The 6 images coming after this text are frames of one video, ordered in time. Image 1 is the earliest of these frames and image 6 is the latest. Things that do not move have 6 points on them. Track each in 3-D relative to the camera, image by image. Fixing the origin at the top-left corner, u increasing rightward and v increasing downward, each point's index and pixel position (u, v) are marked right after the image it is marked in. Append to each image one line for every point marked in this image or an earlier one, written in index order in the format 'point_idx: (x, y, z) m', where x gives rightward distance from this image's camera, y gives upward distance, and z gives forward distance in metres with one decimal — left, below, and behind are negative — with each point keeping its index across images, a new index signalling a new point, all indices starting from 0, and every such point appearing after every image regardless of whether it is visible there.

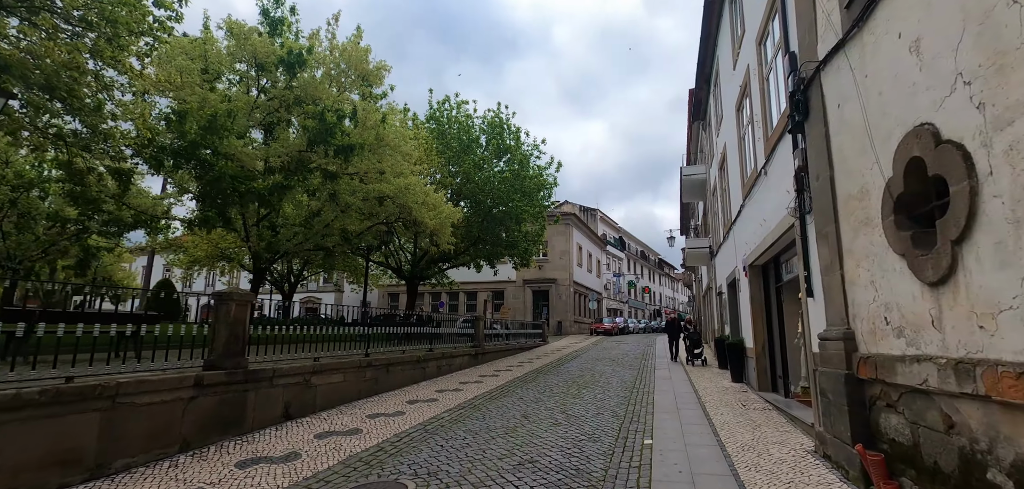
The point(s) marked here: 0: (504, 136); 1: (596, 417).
0: (-0.4, +4.8, +19.9) m
1: (+1.3, -2.7, +7.2) m
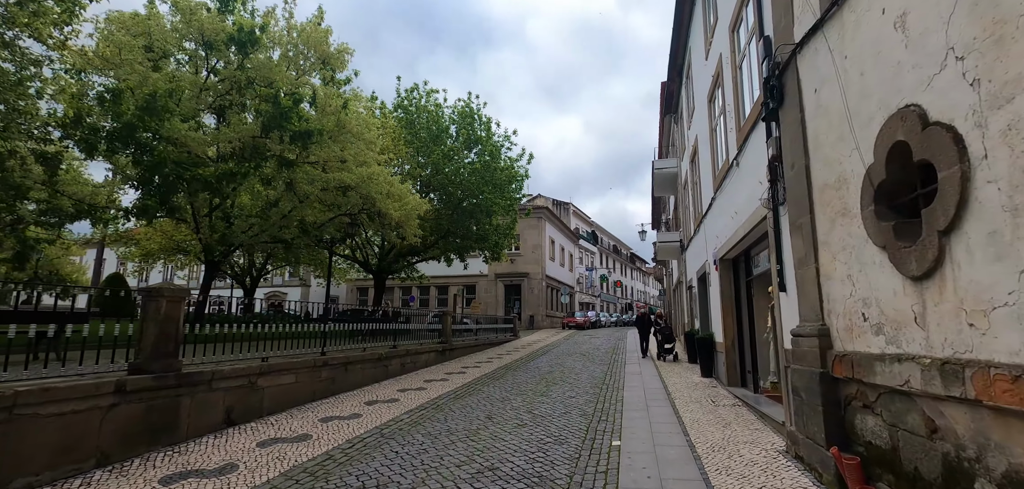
0: (-1.6, +5.0, +19.4) m
1: (+0.8, -2.6, +6.9) m
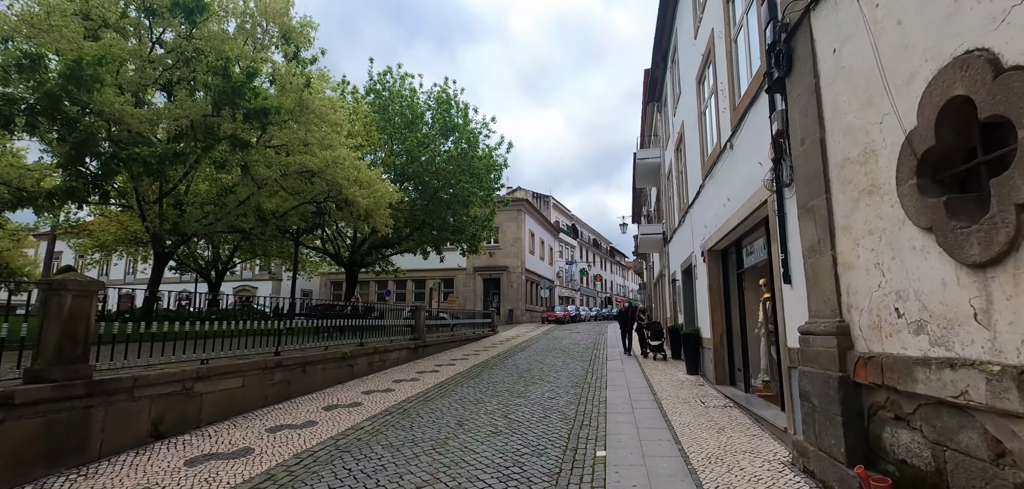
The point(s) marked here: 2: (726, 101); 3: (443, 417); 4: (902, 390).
0: (-2.5, +5.4, +18.6) m
1: (+0.4, -2.5, +6.3) m
2: (+3.3, +2.2, +7.0) m
3: (-1.0, -2.5, +6.5) m
4: (+2.5, -0.9, +2.9) m
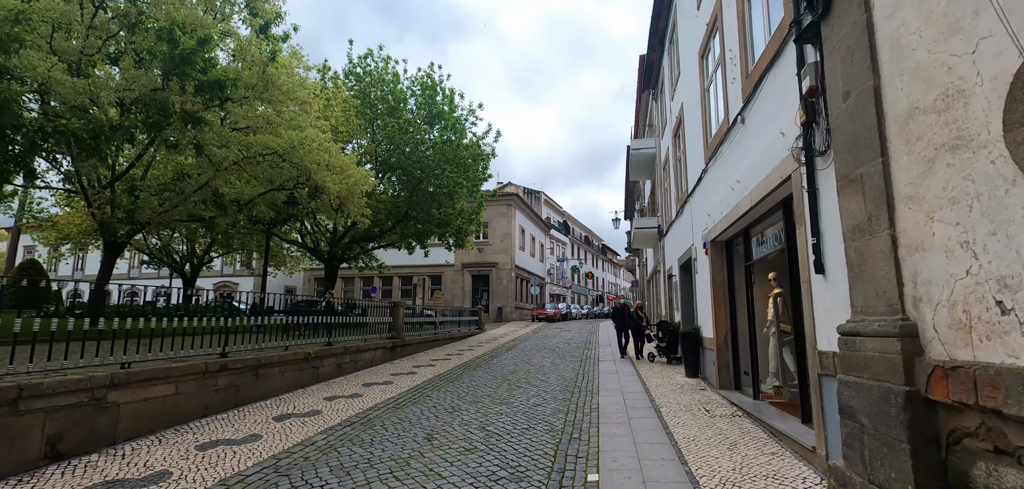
0: (-2.9, +5.6, +17.6) m
1: (+0.1, -2.3, +5.4) m
2: (+3.1, +2.4, +6.2) m
3: (-1.3, -2.3, +5.6) m
4: (+2.3, -0.8, +2.1) m
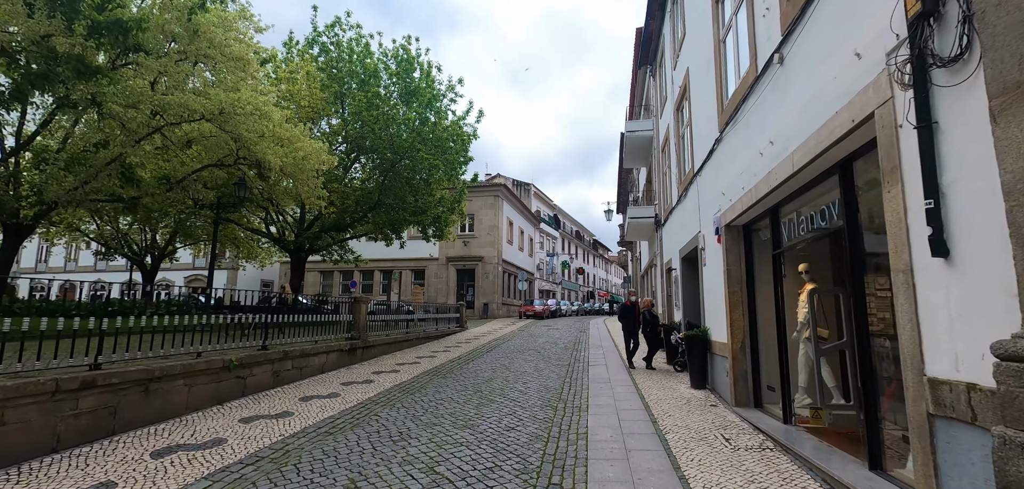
0: (-3.5, +6.0, +16.0) m
1: (-0.2, -2.1, +4.0) m
2: (+2.7, +2.6, +4.8) m
3: (-1.6, -2.1, +4.1) m
4: (+2.0, -0.6, +0.6) m
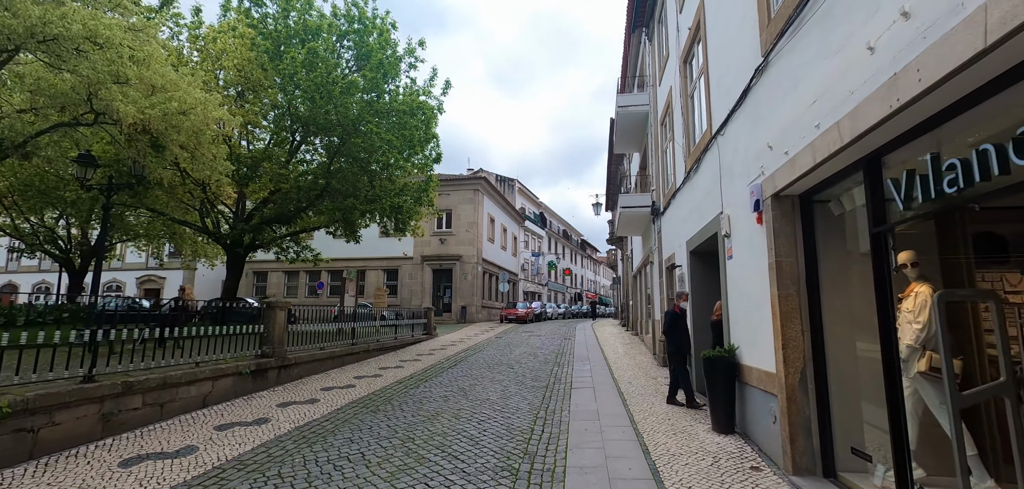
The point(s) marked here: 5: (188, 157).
0: (-4.3, +6.2, +13.7) m
1: (-0.8, -1.9, +1.7) m
2: (+2.2, +2.8, +2.5) m
3: (-2.2, -1.9, +1.8) m
4: (+1.6, -0.4, -1.6) m
5: (-5.6, +1.4, +7.9) m
